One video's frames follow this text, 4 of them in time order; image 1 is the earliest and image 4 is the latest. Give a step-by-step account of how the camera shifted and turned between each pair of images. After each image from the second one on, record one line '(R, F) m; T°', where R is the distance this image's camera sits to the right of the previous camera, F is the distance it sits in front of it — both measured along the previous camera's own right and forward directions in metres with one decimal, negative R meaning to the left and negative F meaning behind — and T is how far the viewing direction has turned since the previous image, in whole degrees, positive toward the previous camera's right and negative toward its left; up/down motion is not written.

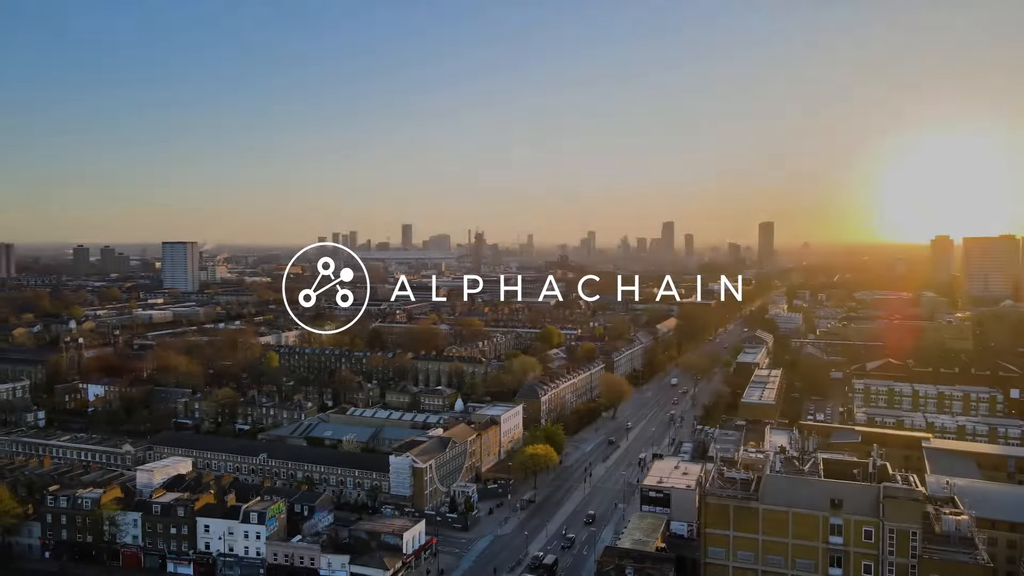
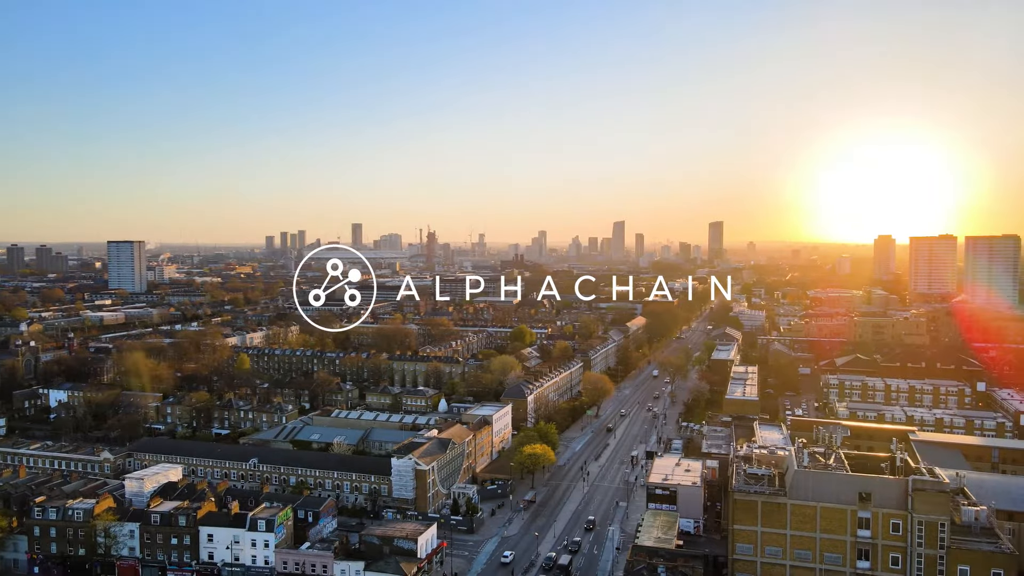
(-1.2, +0.2) m; +4°
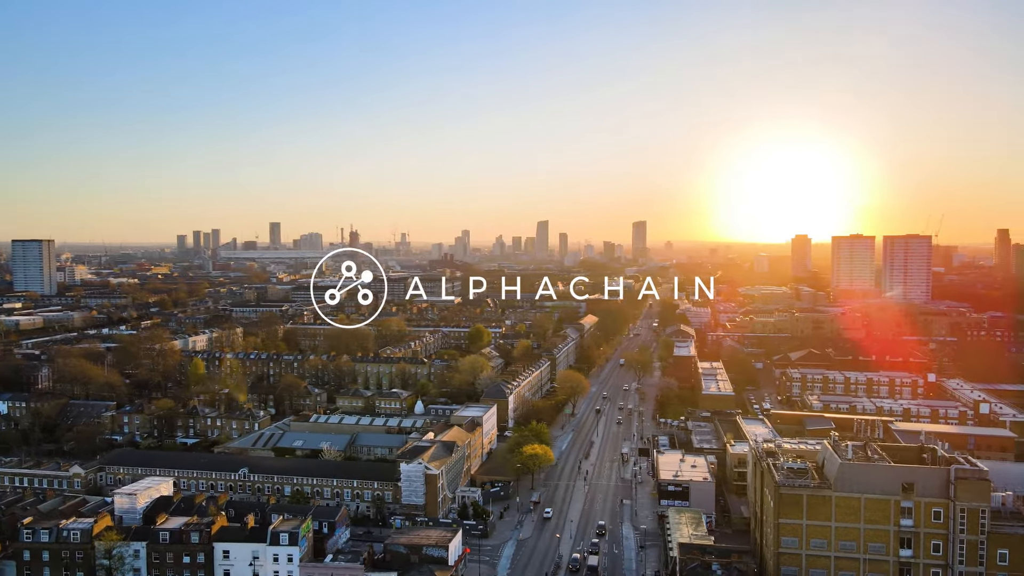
(-2.0, +0.4) m; +6°
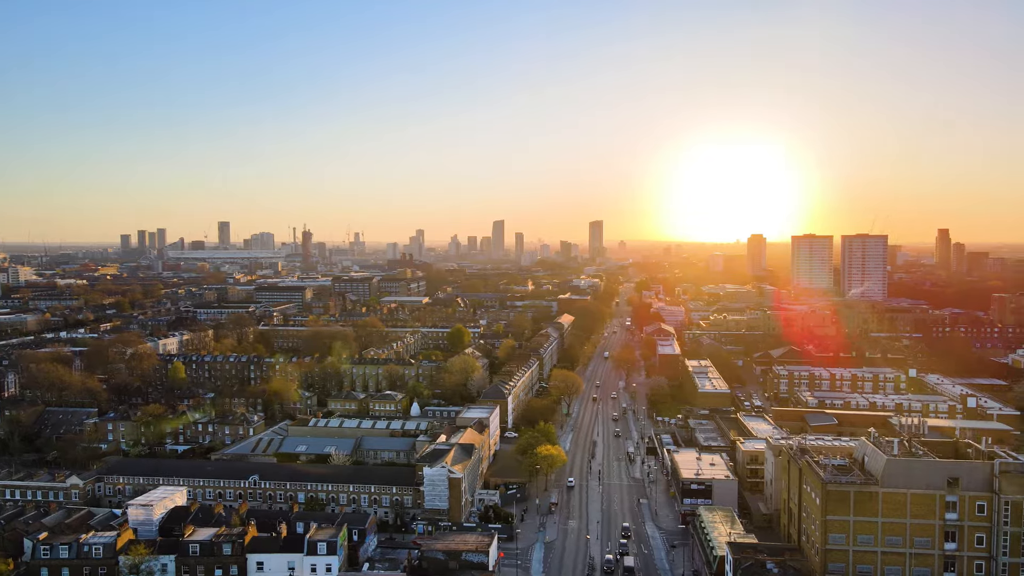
(-1.5, +0.3) m; +4°
